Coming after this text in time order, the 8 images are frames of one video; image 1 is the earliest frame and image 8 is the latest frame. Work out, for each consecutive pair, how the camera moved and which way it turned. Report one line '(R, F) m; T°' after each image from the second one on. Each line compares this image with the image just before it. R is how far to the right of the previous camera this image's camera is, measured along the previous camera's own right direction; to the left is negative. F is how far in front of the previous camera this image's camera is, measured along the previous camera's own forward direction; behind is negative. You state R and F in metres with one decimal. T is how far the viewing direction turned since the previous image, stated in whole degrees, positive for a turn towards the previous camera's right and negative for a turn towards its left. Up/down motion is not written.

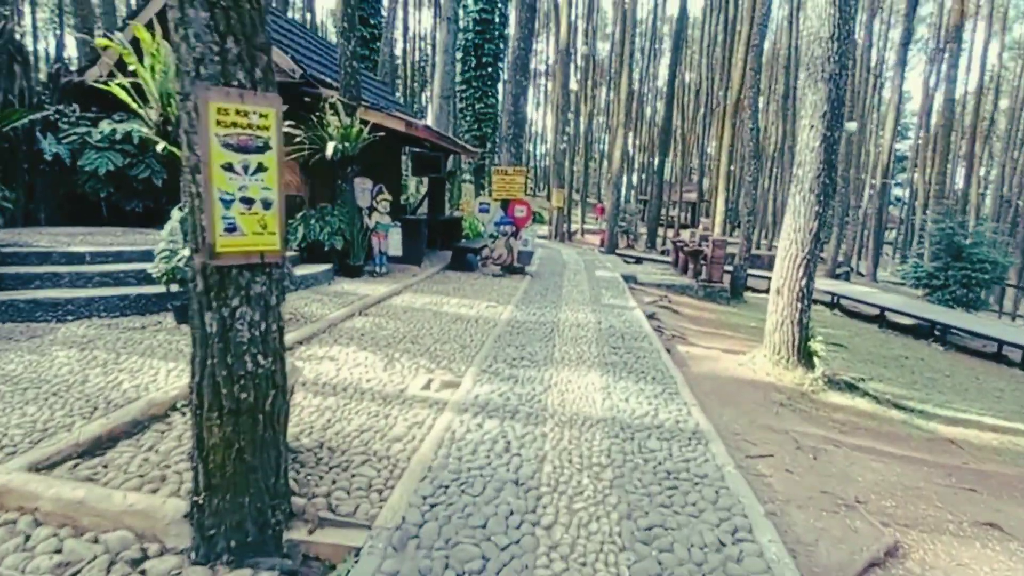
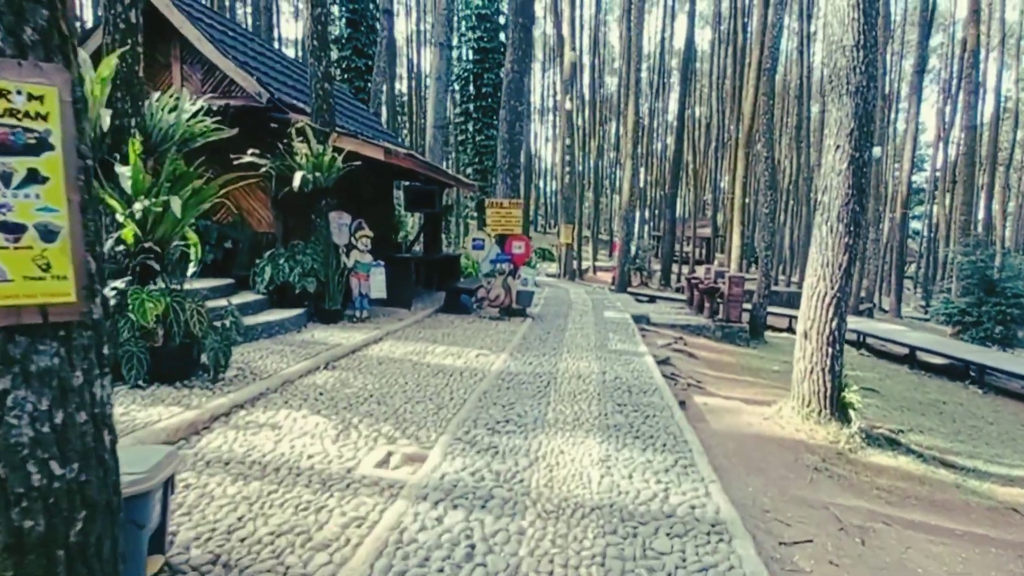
(+0.2, +0.8) m; -1°
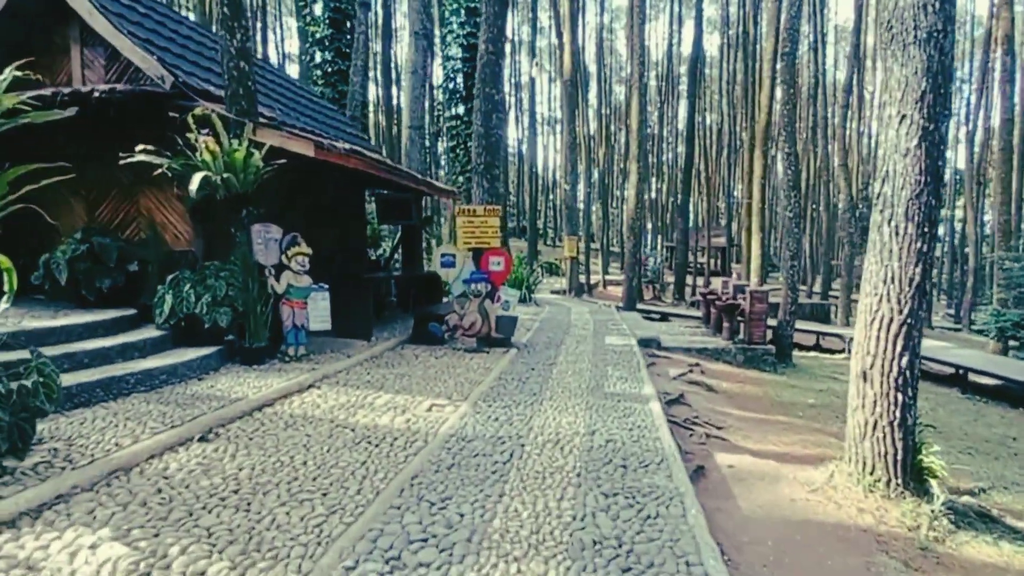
(+0.4, +1.6) m; -1°
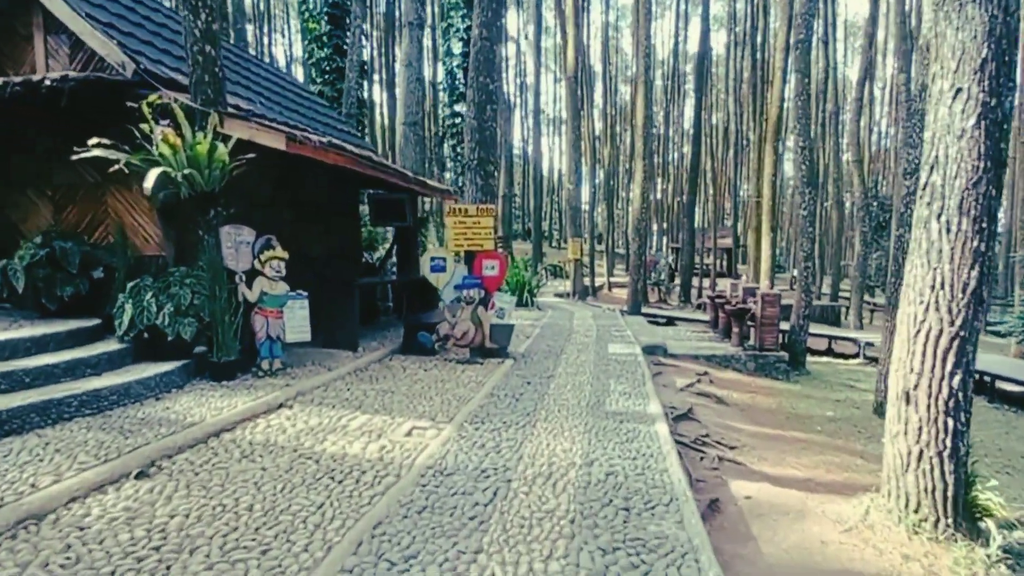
(+0.1, +0.6) m; 0°
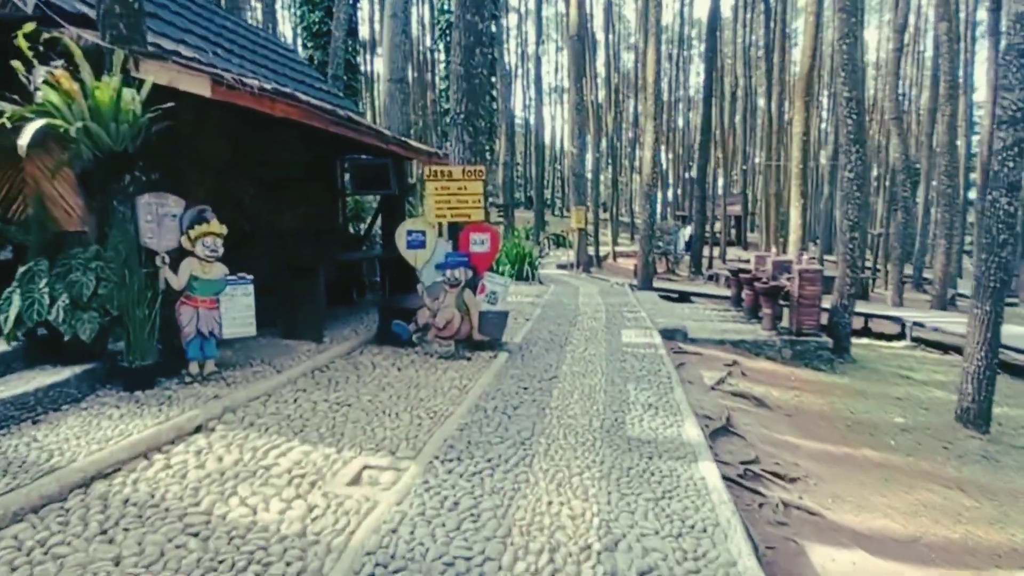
(+0.1, +1.4) m; 0°
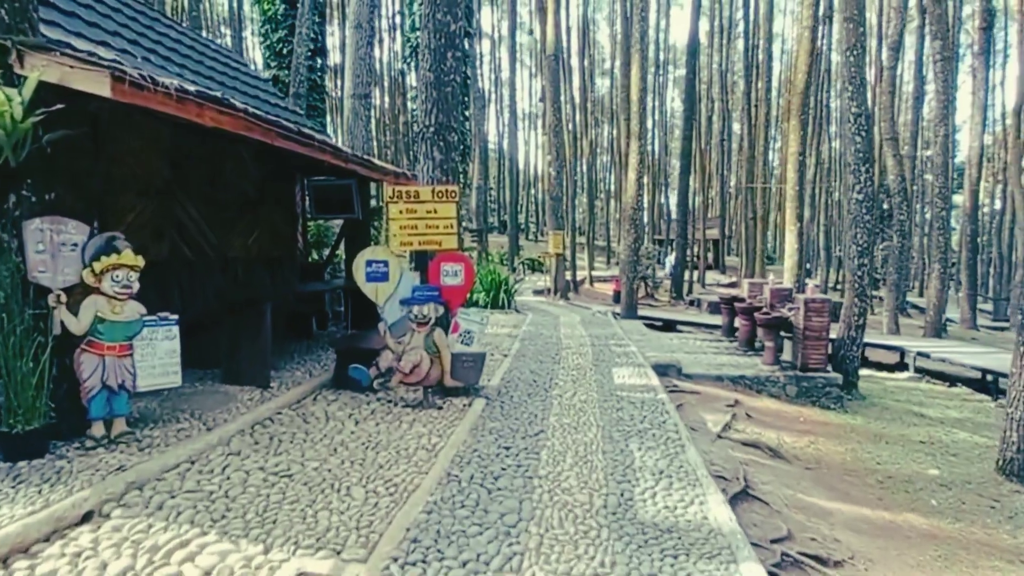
(0.0, +0.8) m; +2°
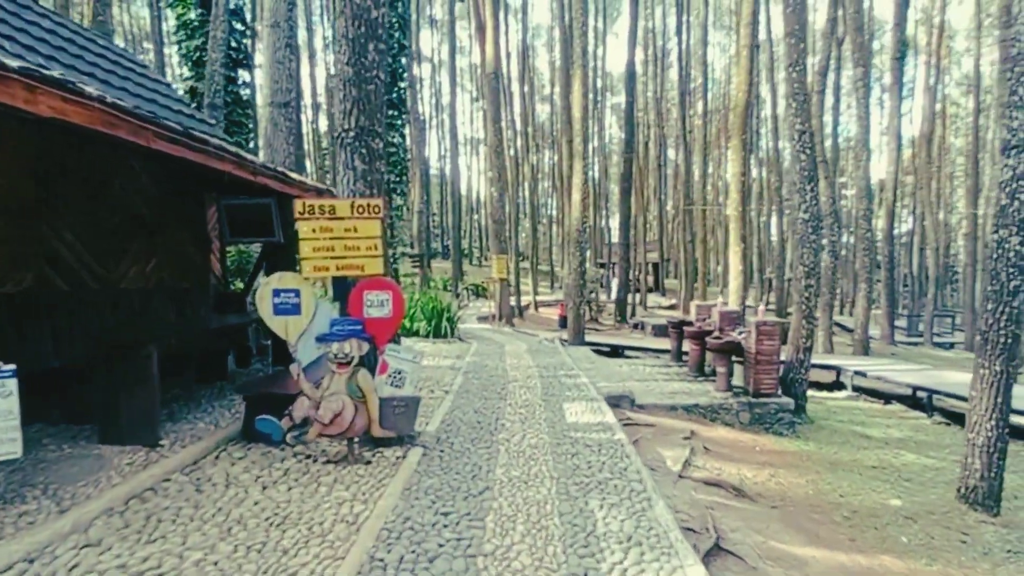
(0.0, +0.6) m; +4°
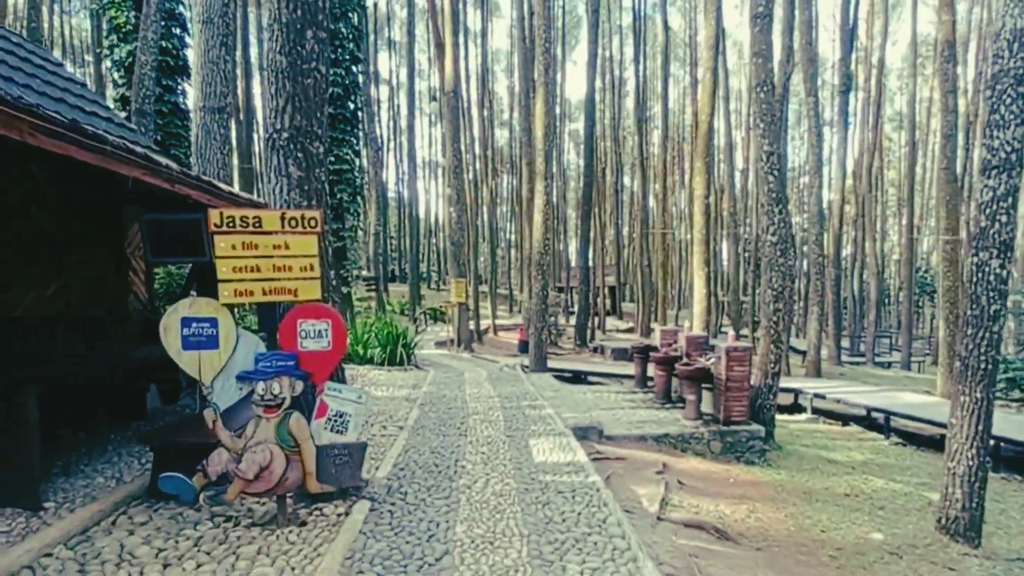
(0.0, +0.6) m; +3°
